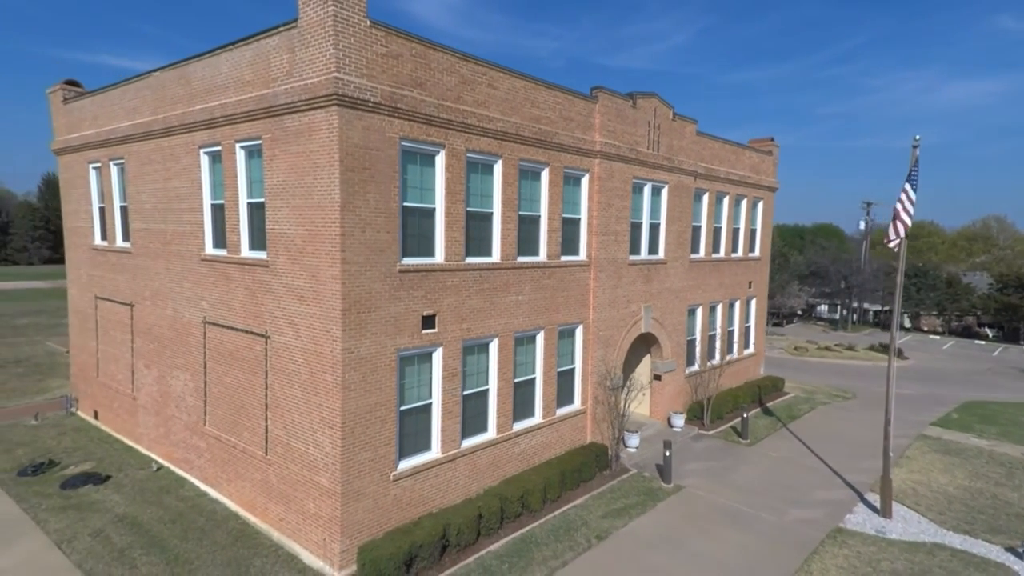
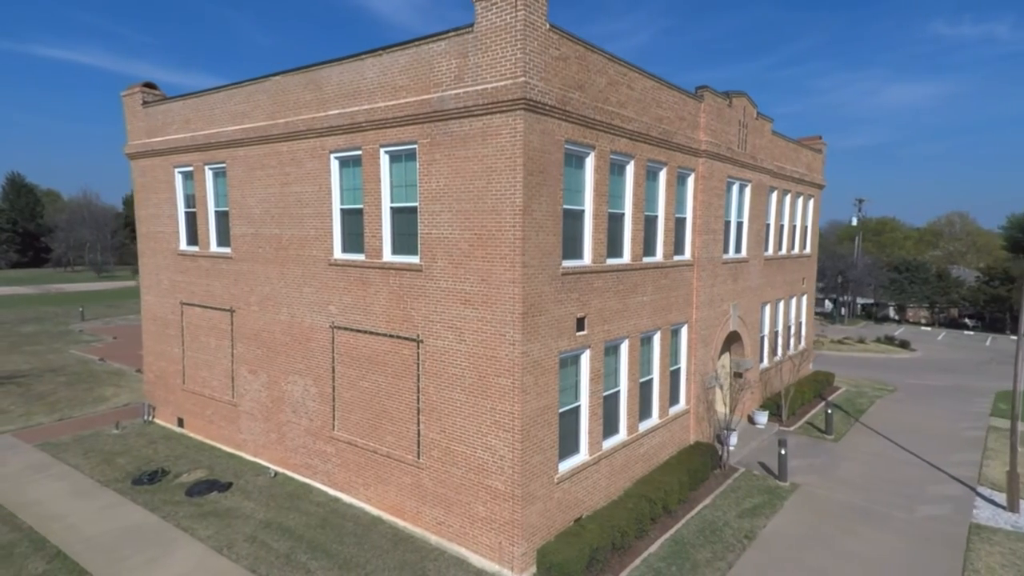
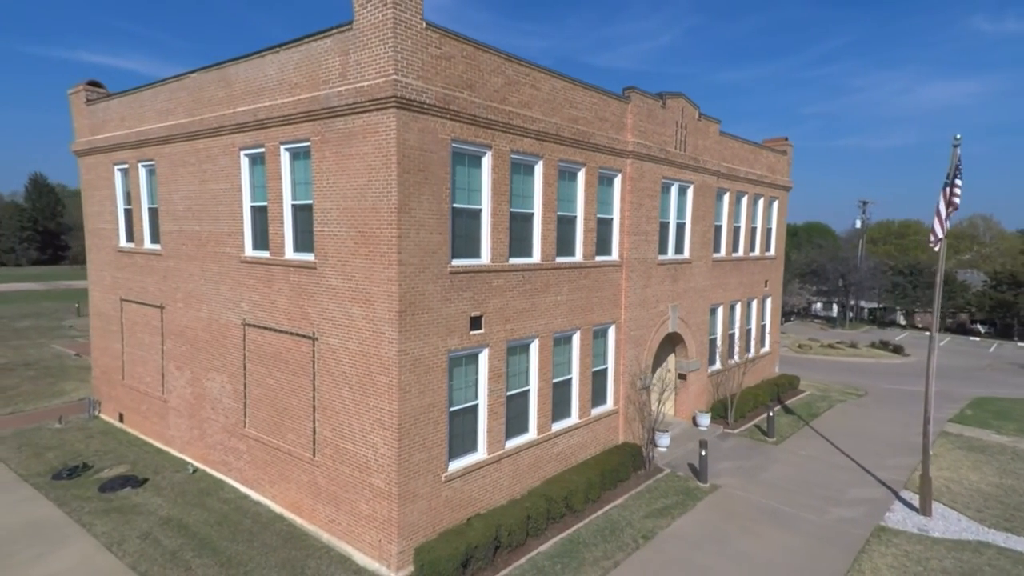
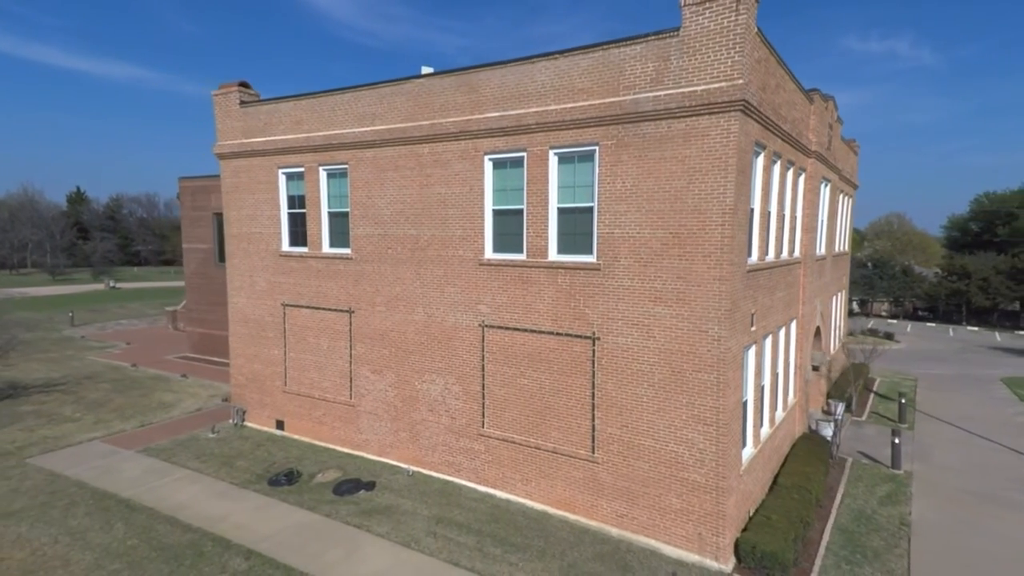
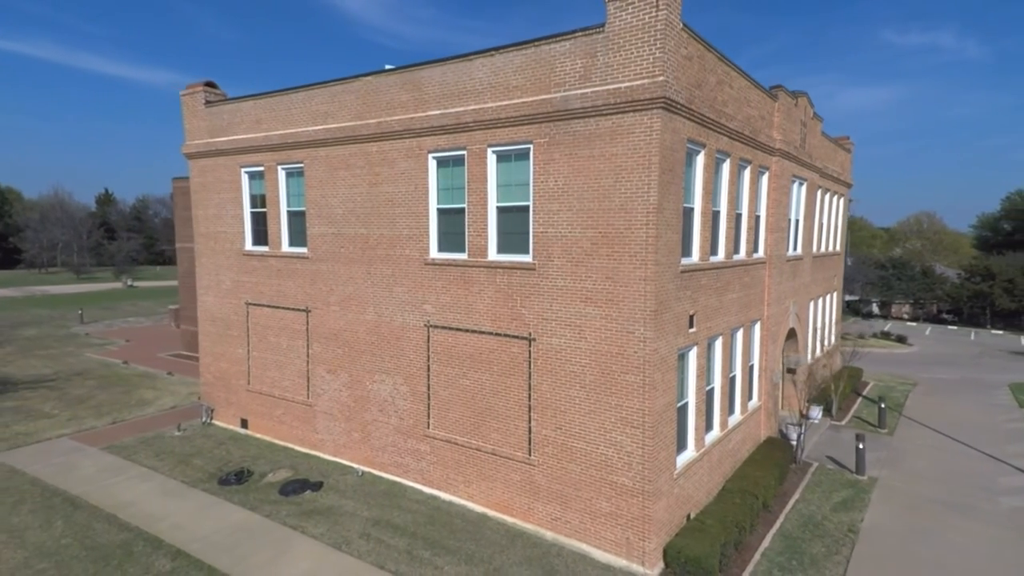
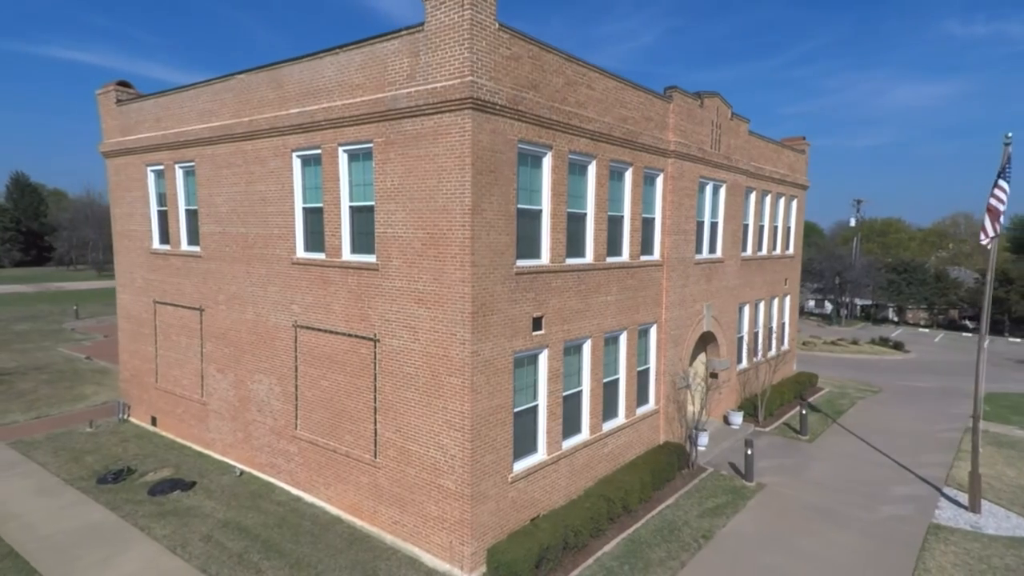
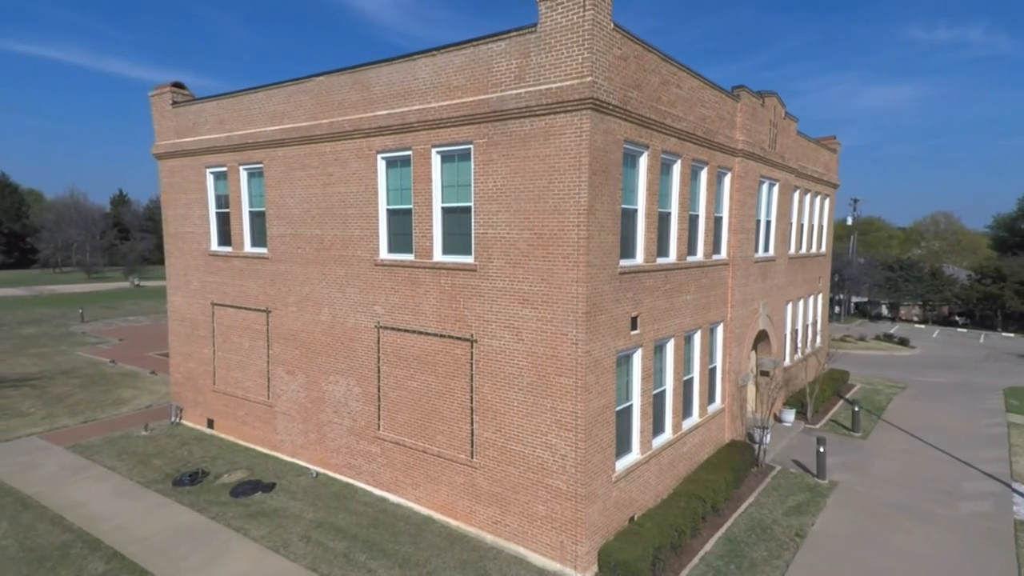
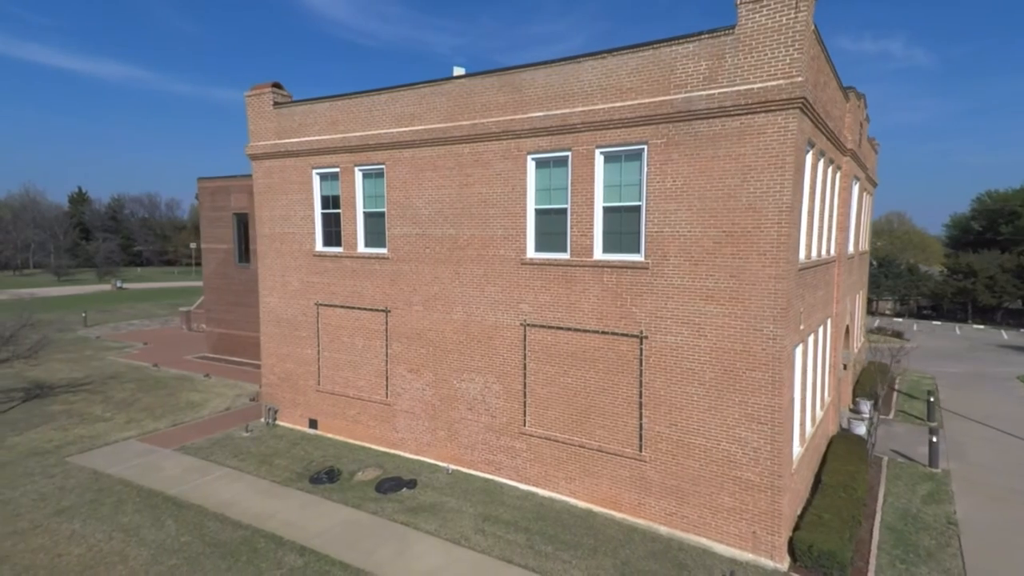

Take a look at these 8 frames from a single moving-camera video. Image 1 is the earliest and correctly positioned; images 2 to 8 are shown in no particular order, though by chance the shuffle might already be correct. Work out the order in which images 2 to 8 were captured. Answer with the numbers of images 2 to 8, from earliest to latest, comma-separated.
3, 6, 2, 7, 5, 4, 8
